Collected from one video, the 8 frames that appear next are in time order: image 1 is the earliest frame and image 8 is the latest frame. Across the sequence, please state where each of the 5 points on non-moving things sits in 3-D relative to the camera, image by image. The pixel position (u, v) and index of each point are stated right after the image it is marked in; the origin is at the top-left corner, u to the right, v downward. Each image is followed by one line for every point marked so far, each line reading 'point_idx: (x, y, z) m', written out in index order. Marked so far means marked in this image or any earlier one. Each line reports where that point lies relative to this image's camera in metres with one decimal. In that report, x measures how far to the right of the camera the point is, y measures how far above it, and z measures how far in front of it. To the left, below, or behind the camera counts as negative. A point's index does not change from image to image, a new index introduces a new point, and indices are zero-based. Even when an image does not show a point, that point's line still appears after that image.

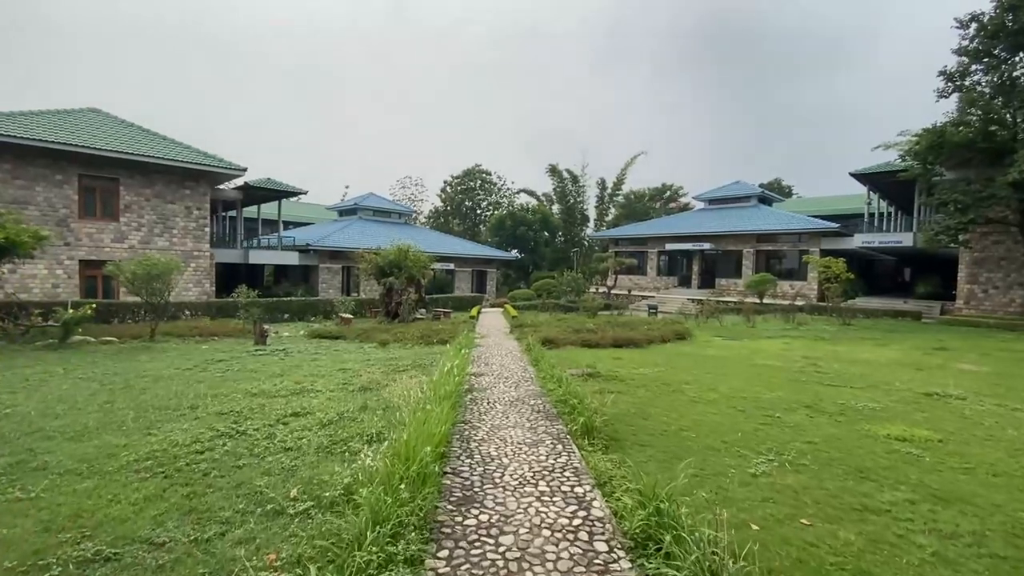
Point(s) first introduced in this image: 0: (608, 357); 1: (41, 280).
0: (+2.3, -1.7, +11.6) m
1: (-17.8, +0.3, +18.5) m
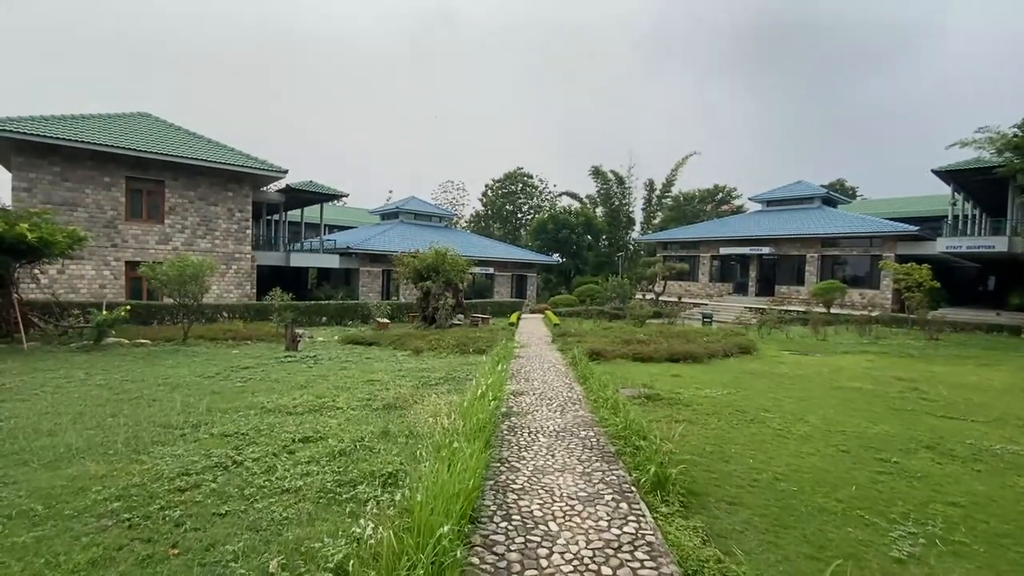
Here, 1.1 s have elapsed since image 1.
0: (+3.2, -1.8, +10.2) m
1: (-16.2, +0.3, +18.8) m
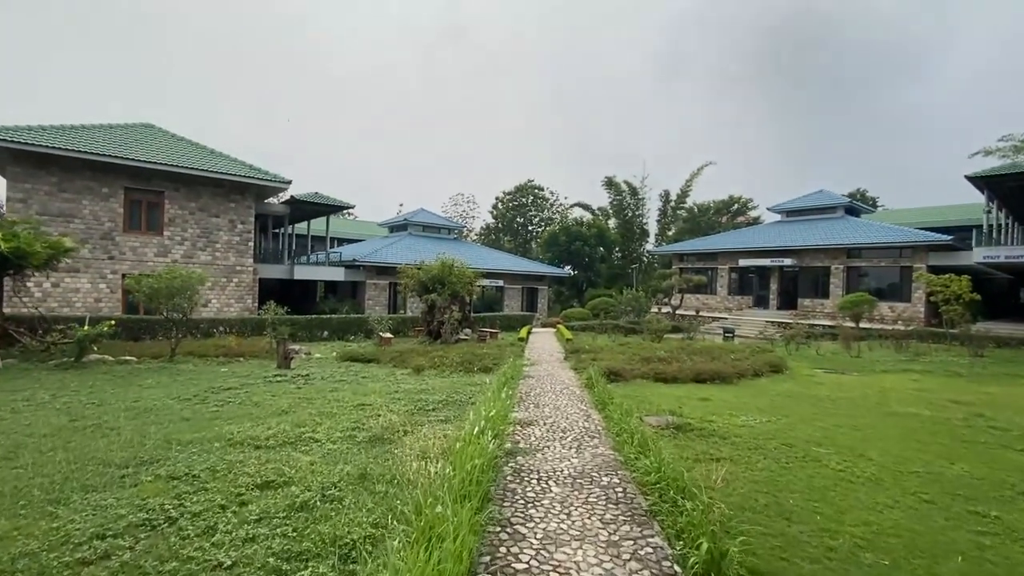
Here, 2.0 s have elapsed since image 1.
0: (+3.4, -2.1, +9.1) m
1: (-15.9, -0.2, +18.2) m
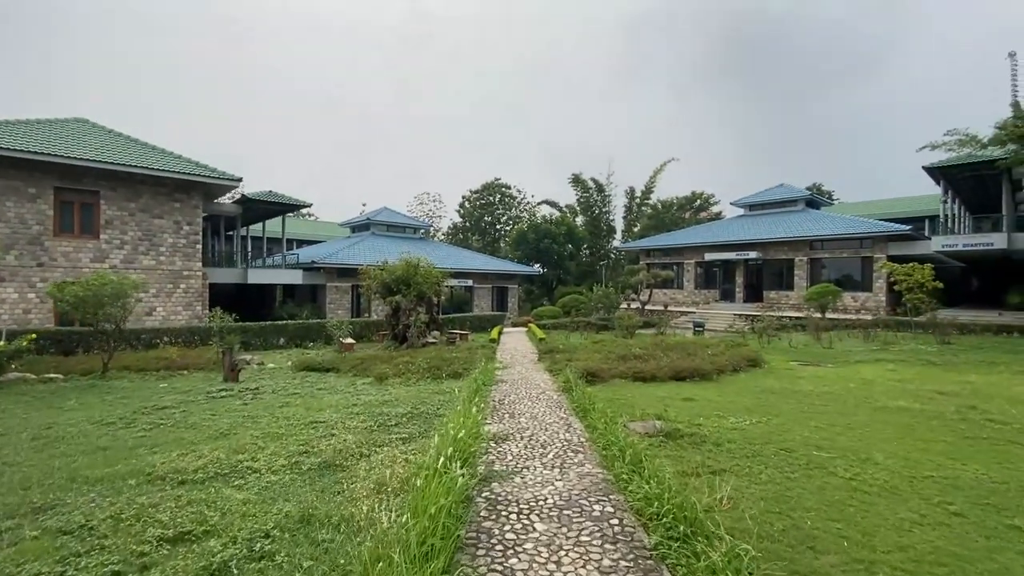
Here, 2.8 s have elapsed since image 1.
0: (+2.9, -2.0, +8.5) m
1: (-16.9, -0.6, +16.4) m
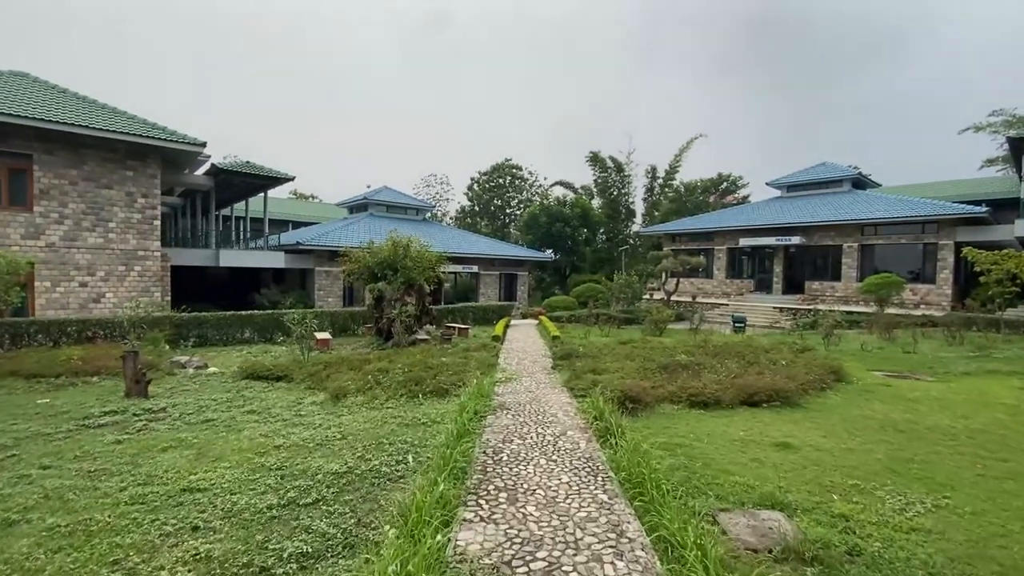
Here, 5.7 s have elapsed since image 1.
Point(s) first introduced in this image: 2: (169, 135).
0: (+2.9, -1.8, +5.5) m
1: (-16.7, 0.0, +13.7) m
2: (-11.9, +5.3, +16.9) m
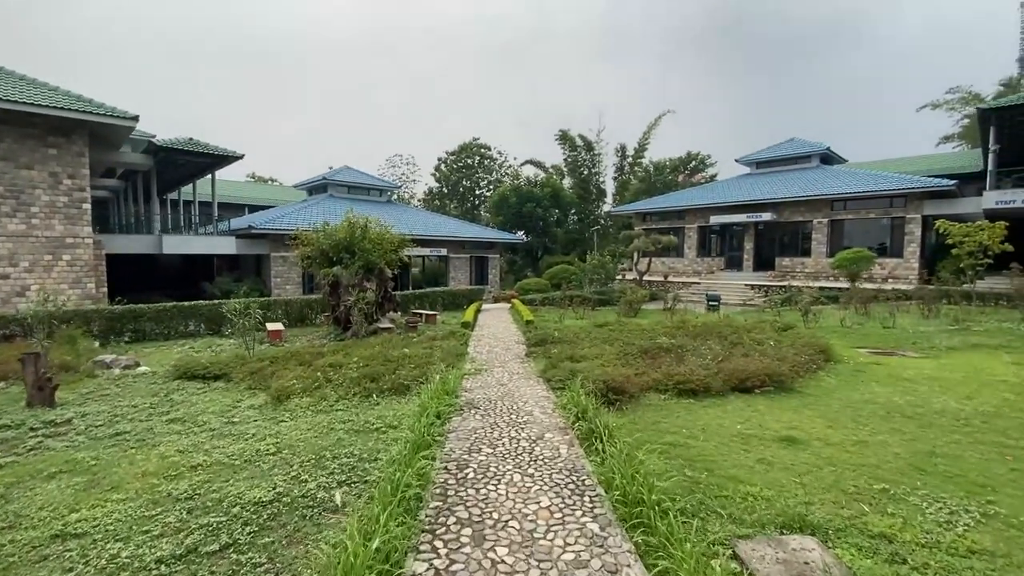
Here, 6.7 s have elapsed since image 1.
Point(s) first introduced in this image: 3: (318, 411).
0: (+2.6, -1.6, +4.8) m
1: (-17.5, +0.1, +11.9) m
2: (-13.0, +5.6, +15.1) m
3: (-2.5, -1.6, +6.3) m
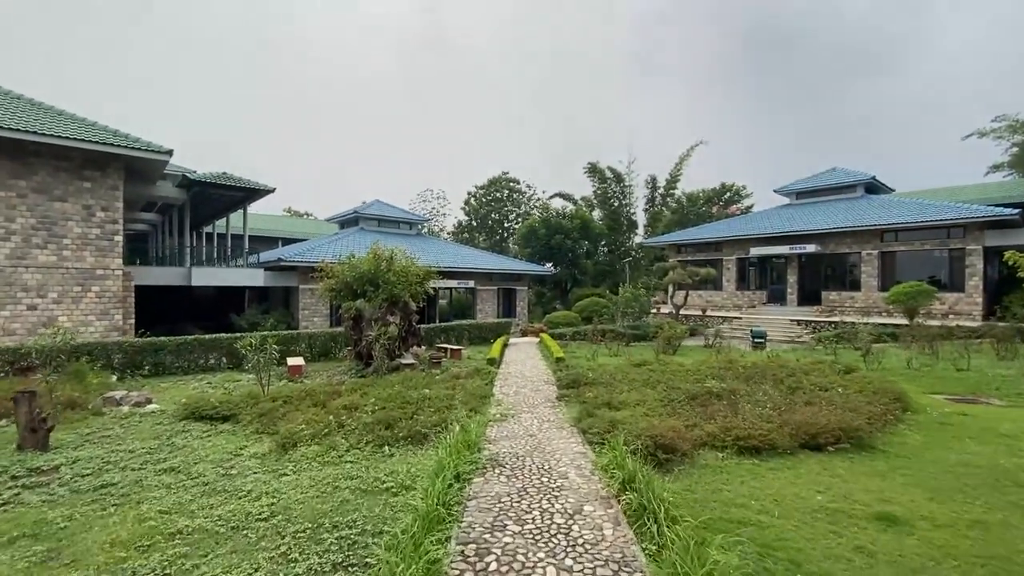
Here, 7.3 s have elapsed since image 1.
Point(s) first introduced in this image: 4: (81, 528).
0: (+2.9, -1.9, +3.8) m
1: (-16.8, -0.7, +12.1) m
2: (-12.0, +4.6, +15.5) m
3: (-2.1, -2.0, +5.6) m
4: (-3.7, -2.0, +4.3) m
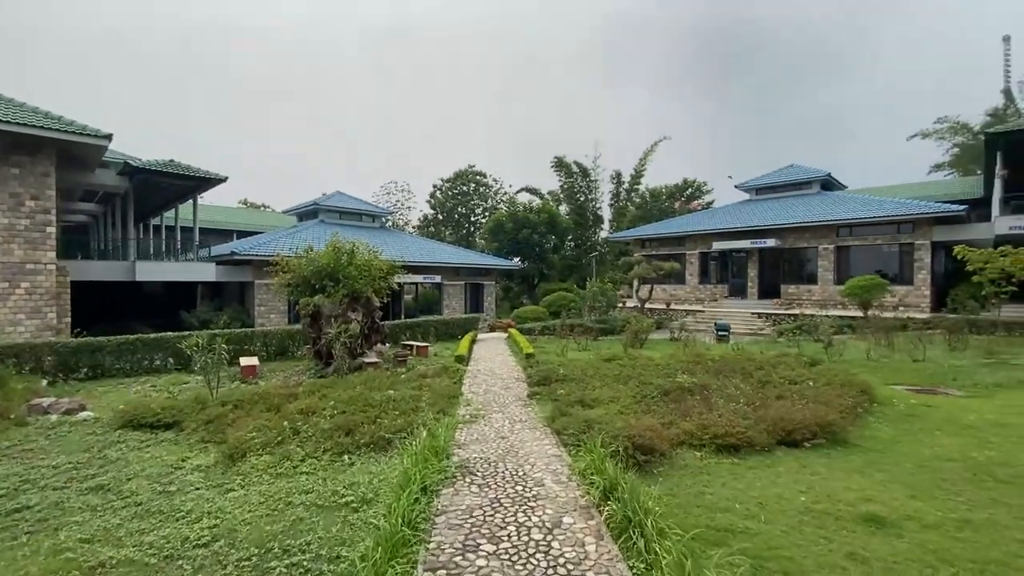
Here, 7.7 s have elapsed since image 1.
0: (+2.7, -1.9, +3.7) m
1: (-17.5, -0.6, +10.6) m
2: (-13.0, +4.7, +14.2) m
3: (-2.4, -1.9, +5.1) m
4: (-3.9, -2.0, +3.7) m
